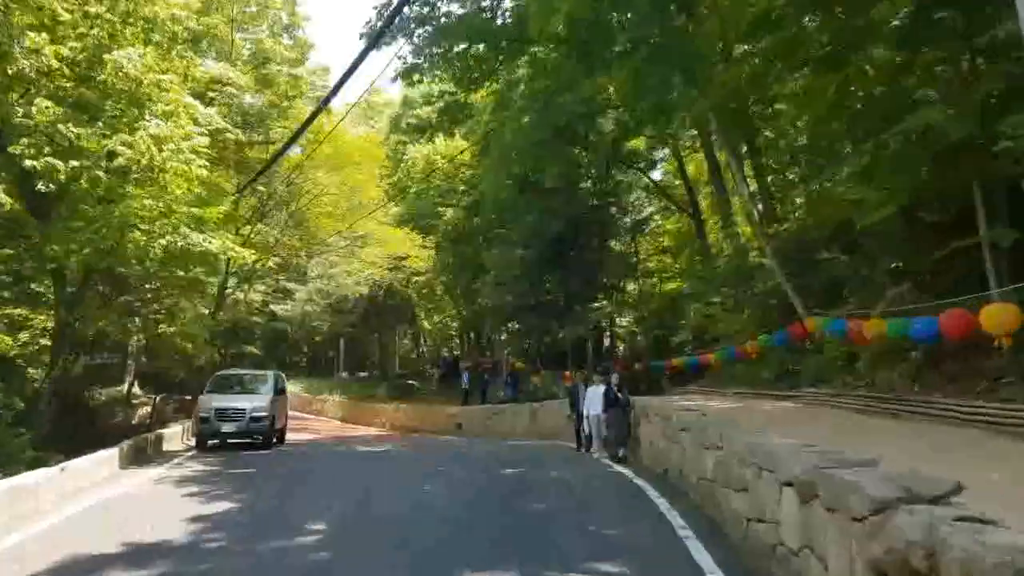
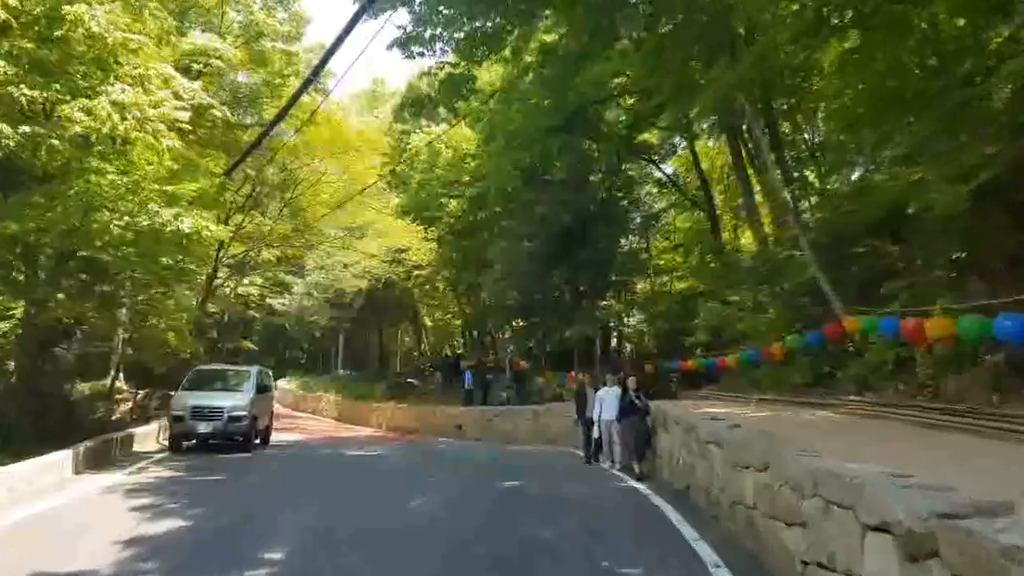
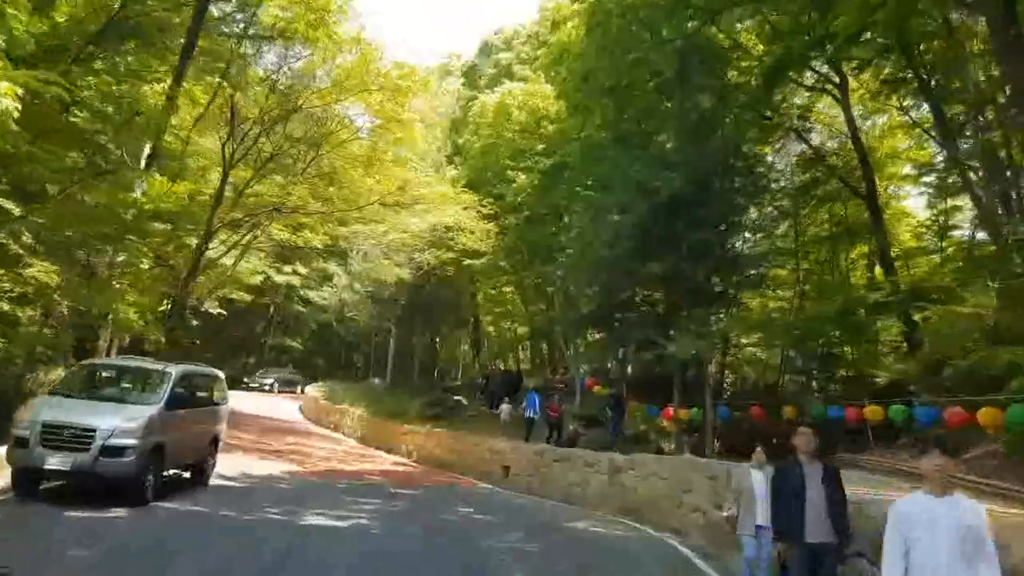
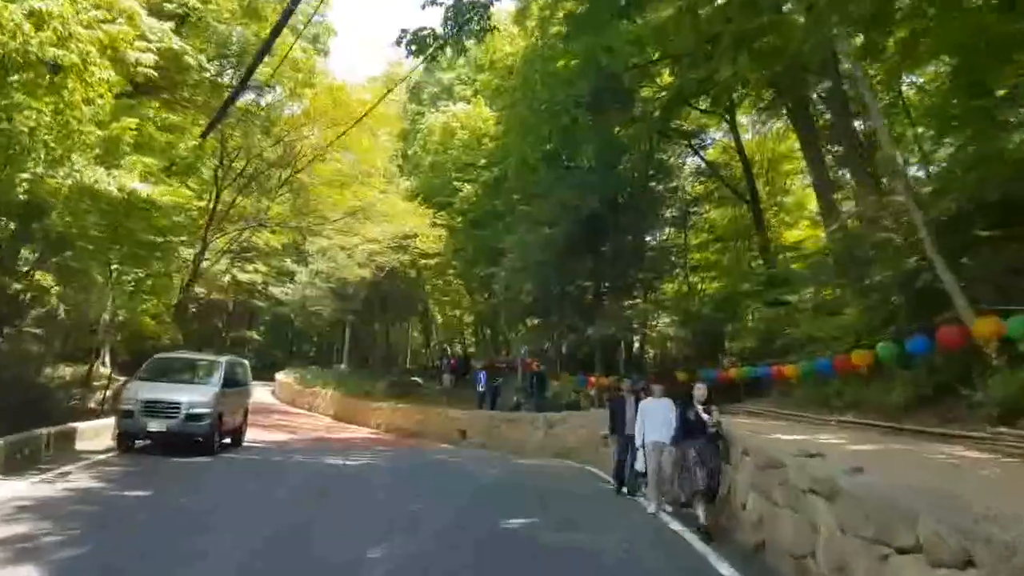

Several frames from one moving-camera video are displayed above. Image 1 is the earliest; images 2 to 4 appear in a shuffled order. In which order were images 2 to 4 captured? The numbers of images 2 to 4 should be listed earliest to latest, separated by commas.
2, 4, 3
